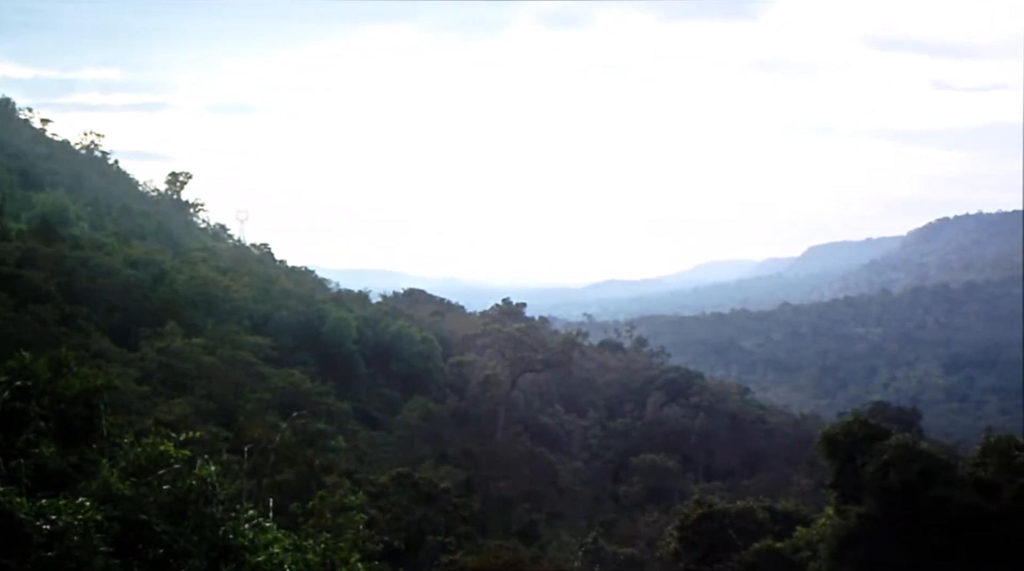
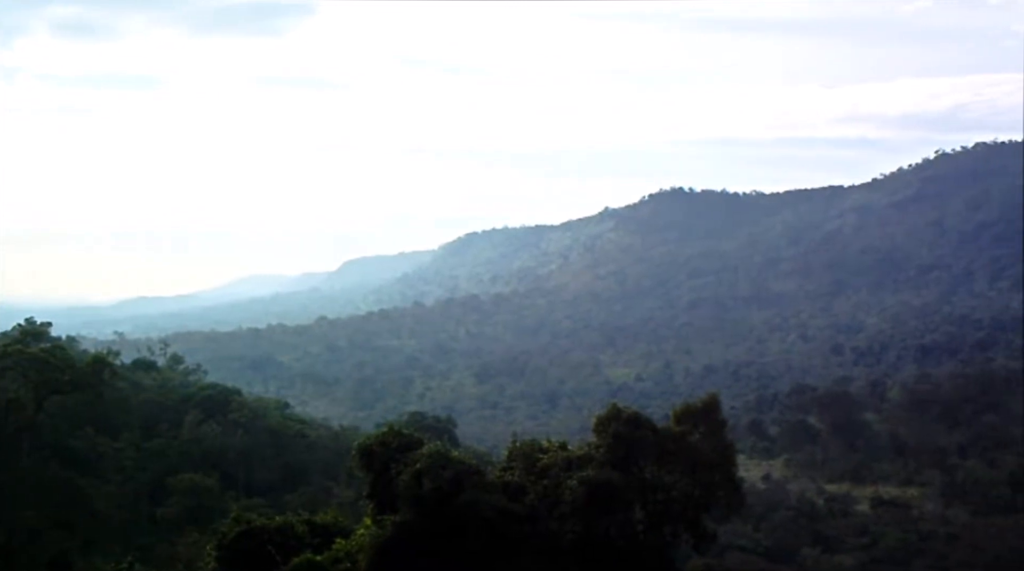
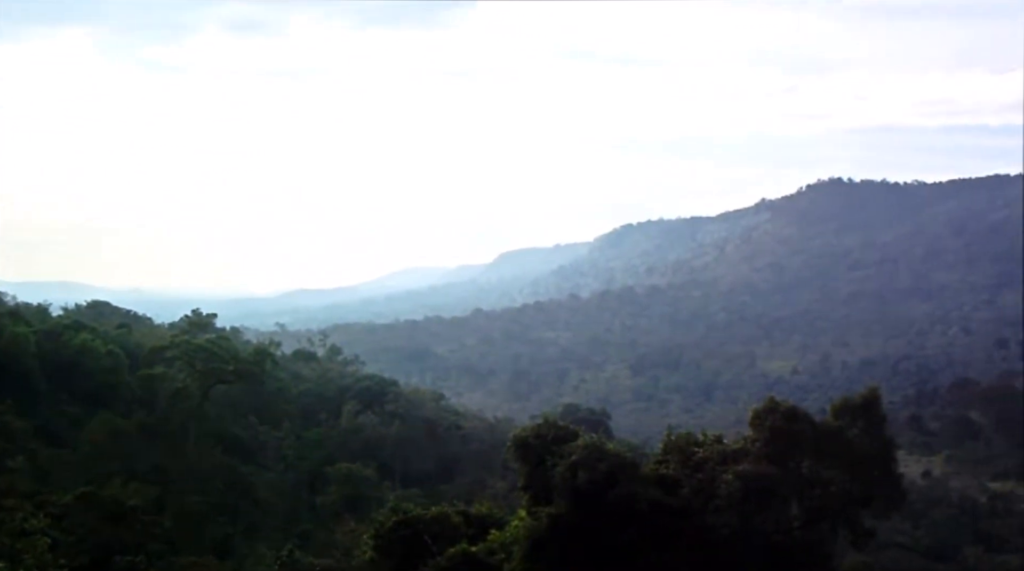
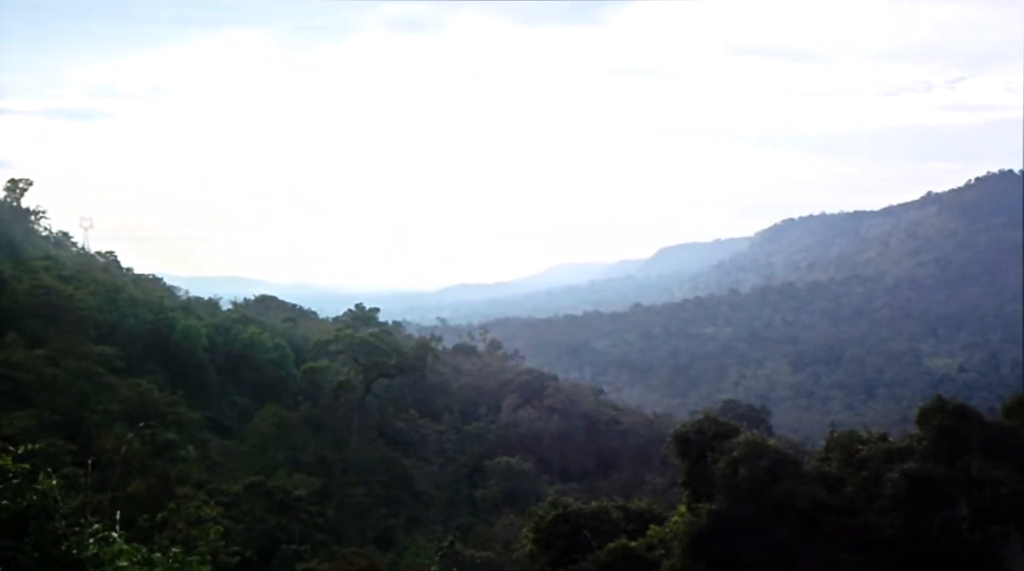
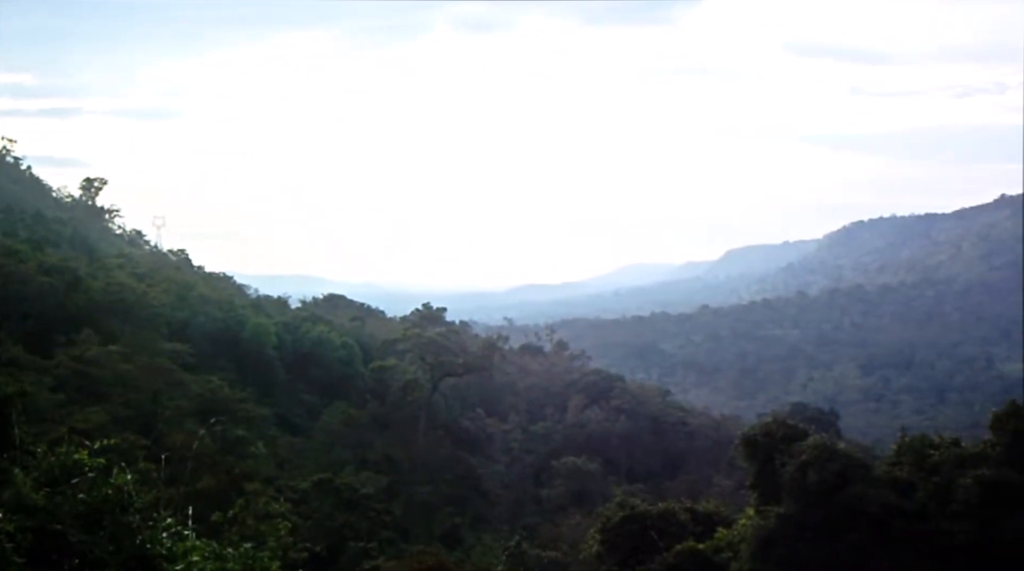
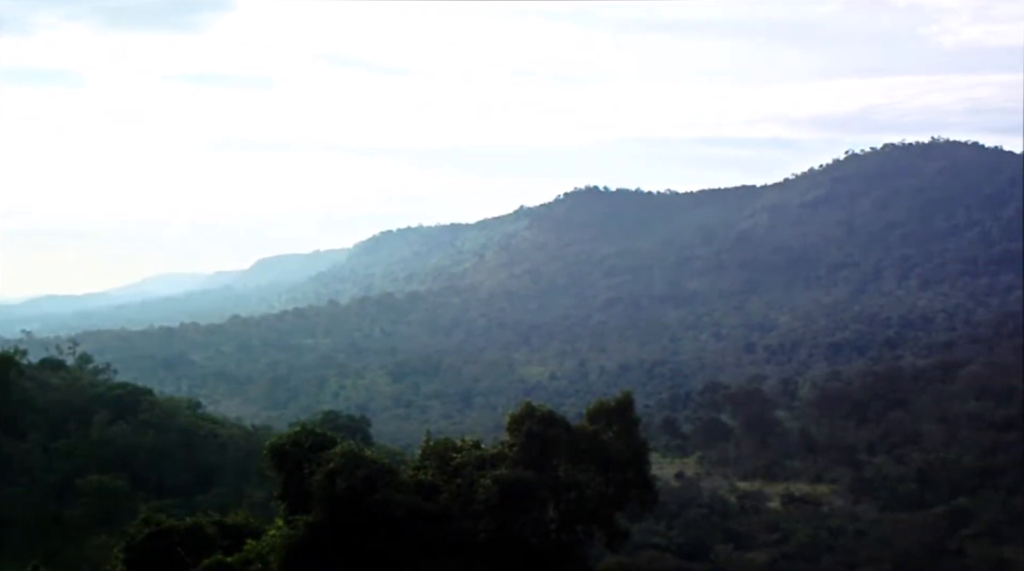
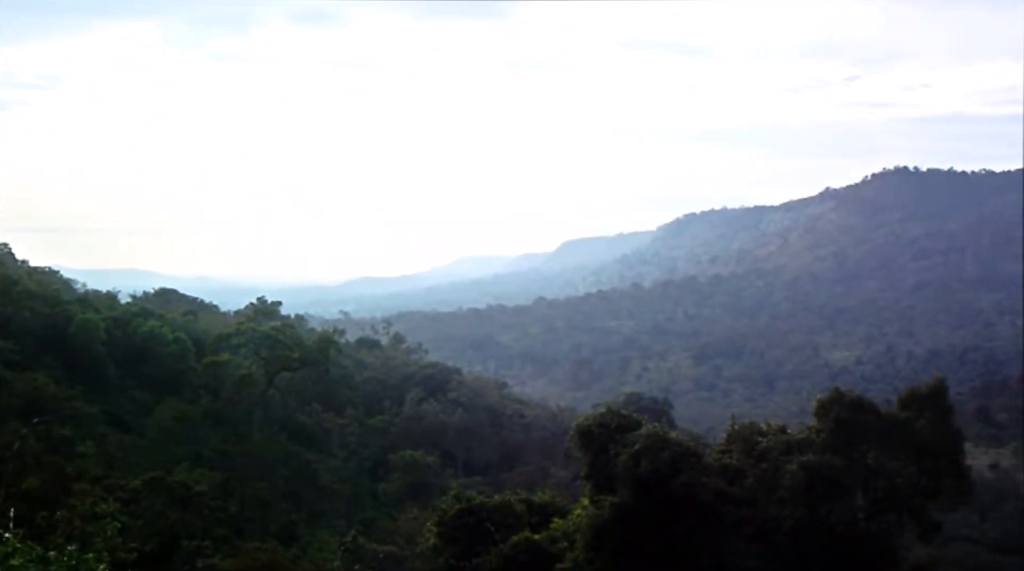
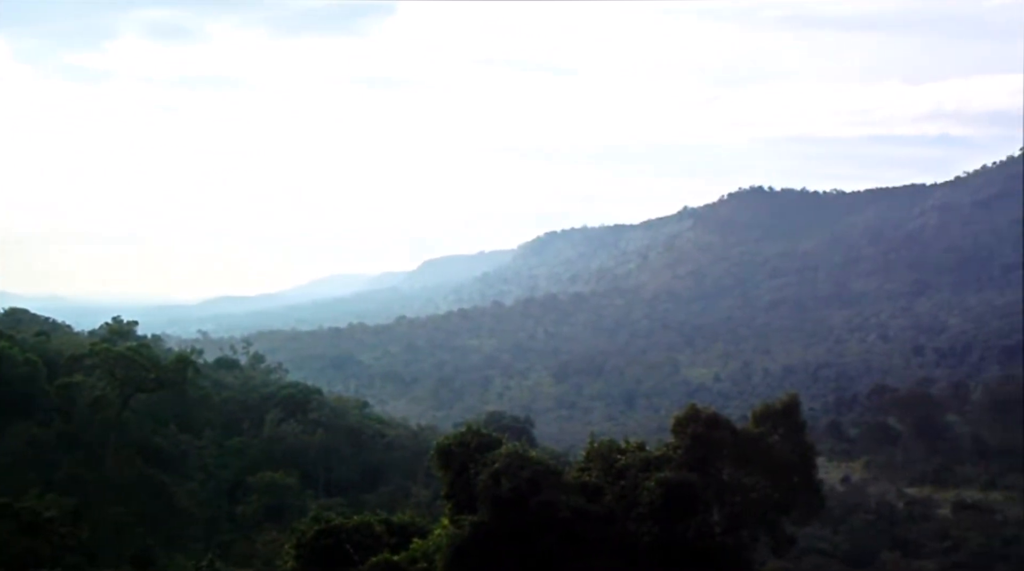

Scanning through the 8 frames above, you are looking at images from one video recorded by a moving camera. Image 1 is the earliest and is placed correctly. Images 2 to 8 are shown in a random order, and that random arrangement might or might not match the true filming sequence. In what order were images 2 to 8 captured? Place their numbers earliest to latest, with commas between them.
5, 4, 7, 3, 8, 2, 6
